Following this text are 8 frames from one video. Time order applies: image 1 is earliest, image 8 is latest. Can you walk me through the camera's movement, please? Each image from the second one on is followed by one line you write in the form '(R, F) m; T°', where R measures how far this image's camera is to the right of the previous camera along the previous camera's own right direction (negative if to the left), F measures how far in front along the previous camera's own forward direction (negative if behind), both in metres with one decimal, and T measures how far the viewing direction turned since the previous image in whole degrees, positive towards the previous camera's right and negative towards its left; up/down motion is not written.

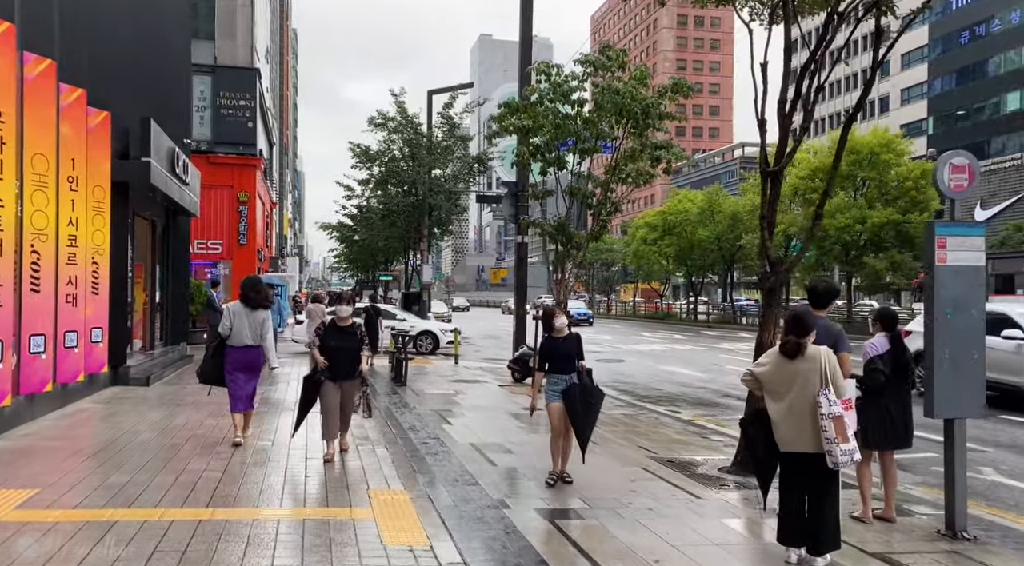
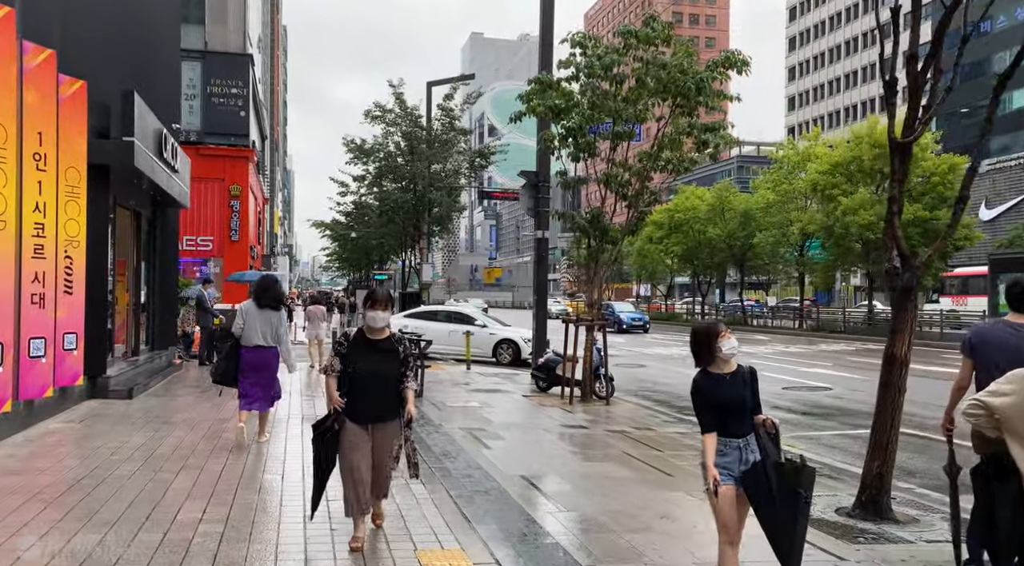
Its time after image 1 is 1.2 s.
(-0.6, +1.5) m; +1°
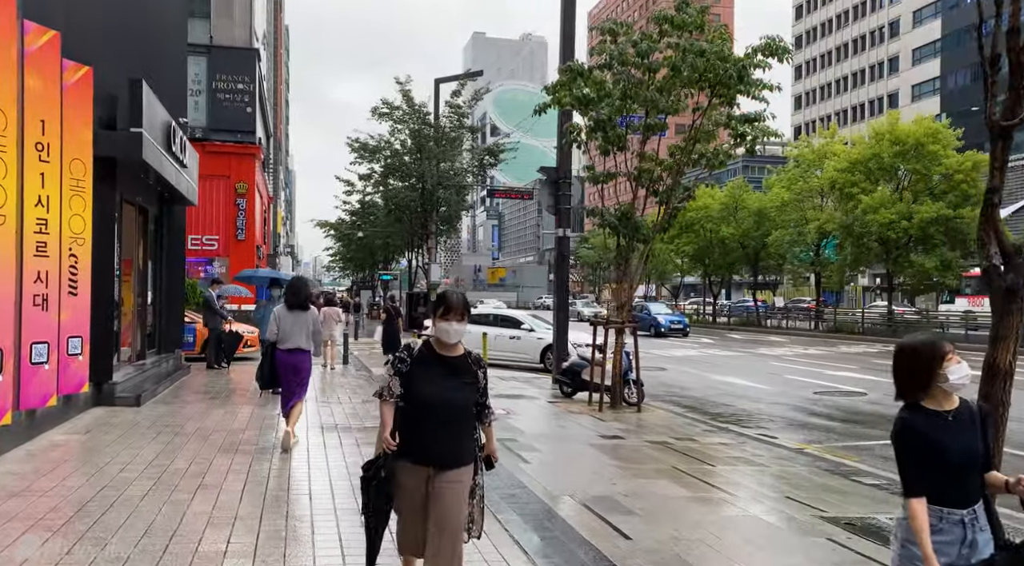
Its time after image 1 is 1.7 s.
(-0.4, +0.6) m; 0°
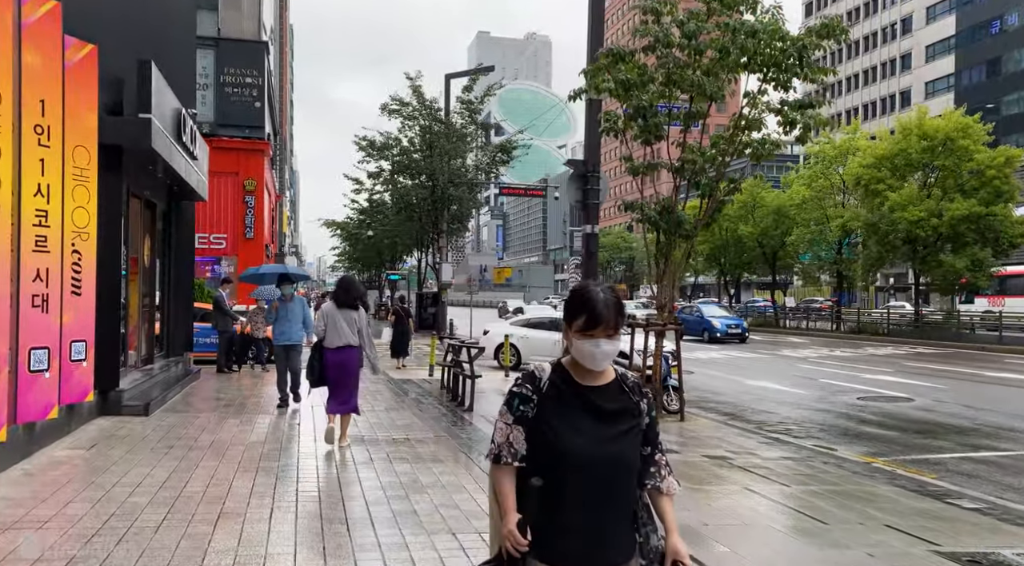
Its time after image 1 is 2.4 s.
(-0.4, +0.8) m; 0°
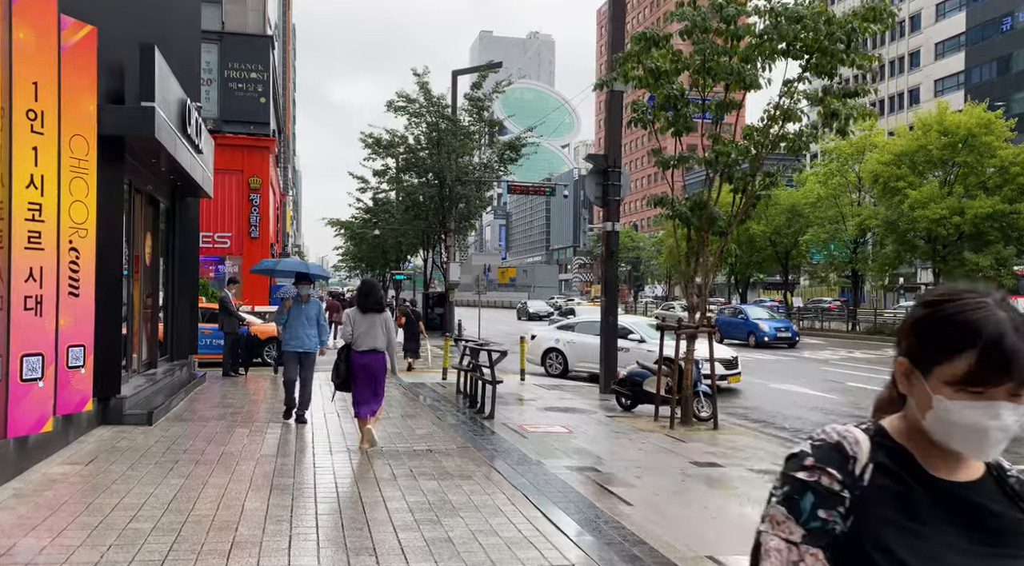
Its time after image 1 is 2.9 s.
(-0.3, +0.6) m; 0°
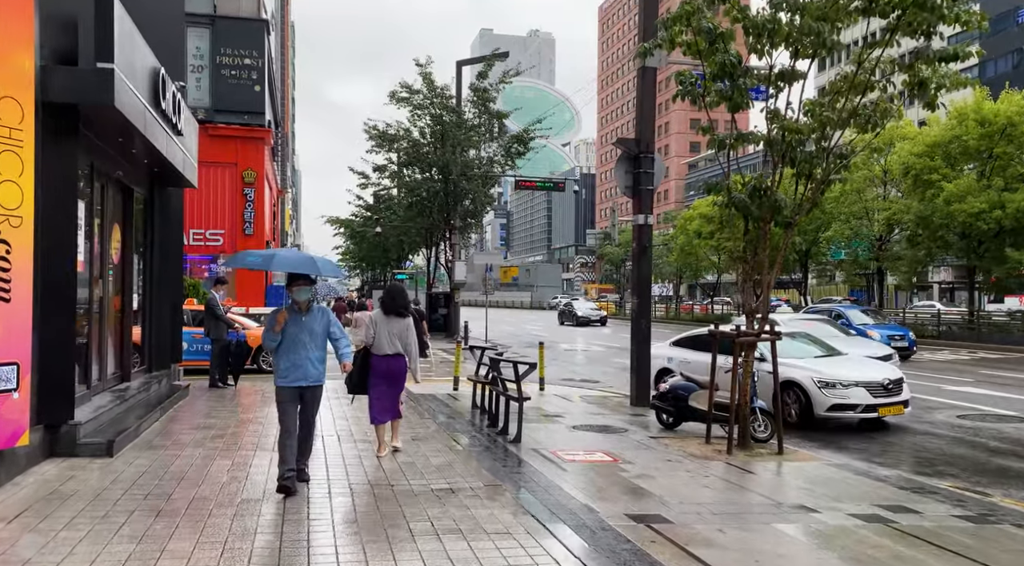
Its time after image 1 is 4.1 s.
(-0.3, +1.6) m; 0°
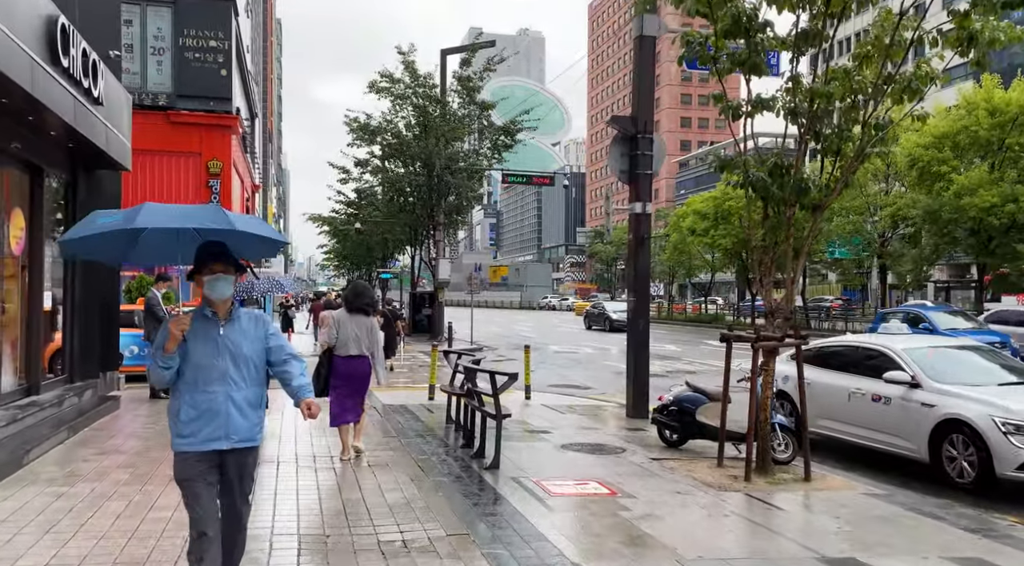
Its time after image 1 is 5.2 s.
(+0.1, +1.5) m; +1°
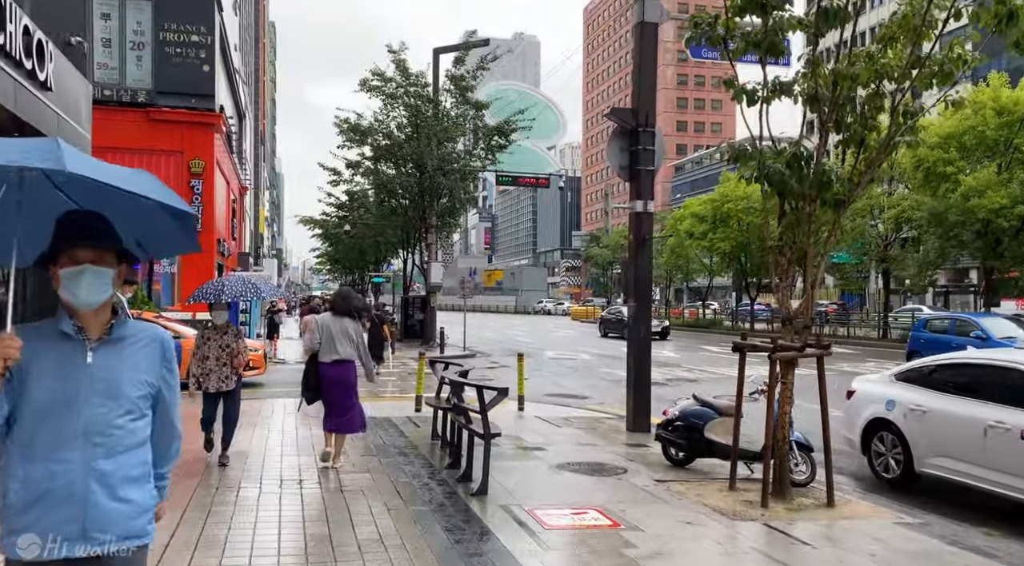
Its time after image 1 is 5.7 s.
(0.0, +0.8) m; 0°
